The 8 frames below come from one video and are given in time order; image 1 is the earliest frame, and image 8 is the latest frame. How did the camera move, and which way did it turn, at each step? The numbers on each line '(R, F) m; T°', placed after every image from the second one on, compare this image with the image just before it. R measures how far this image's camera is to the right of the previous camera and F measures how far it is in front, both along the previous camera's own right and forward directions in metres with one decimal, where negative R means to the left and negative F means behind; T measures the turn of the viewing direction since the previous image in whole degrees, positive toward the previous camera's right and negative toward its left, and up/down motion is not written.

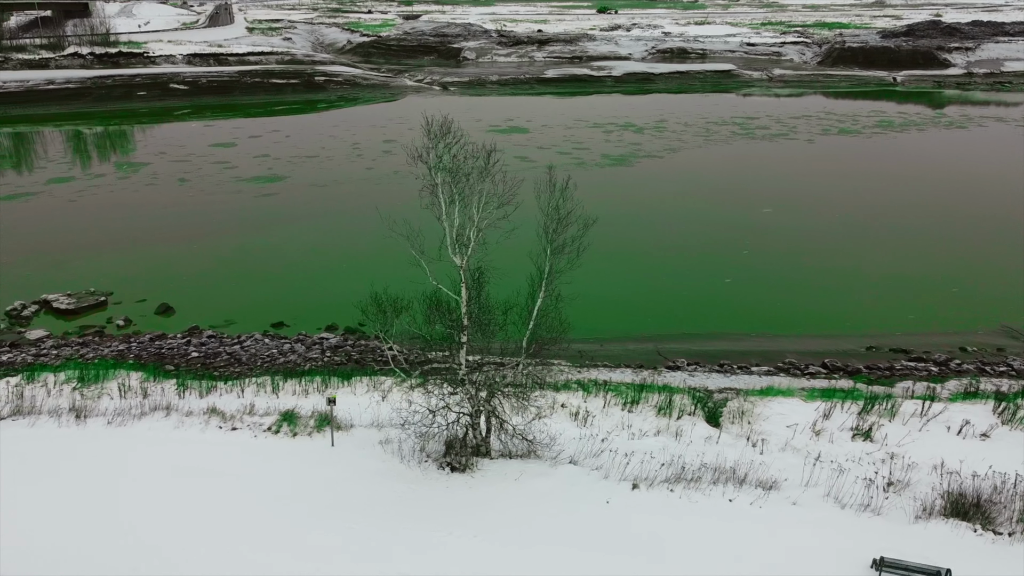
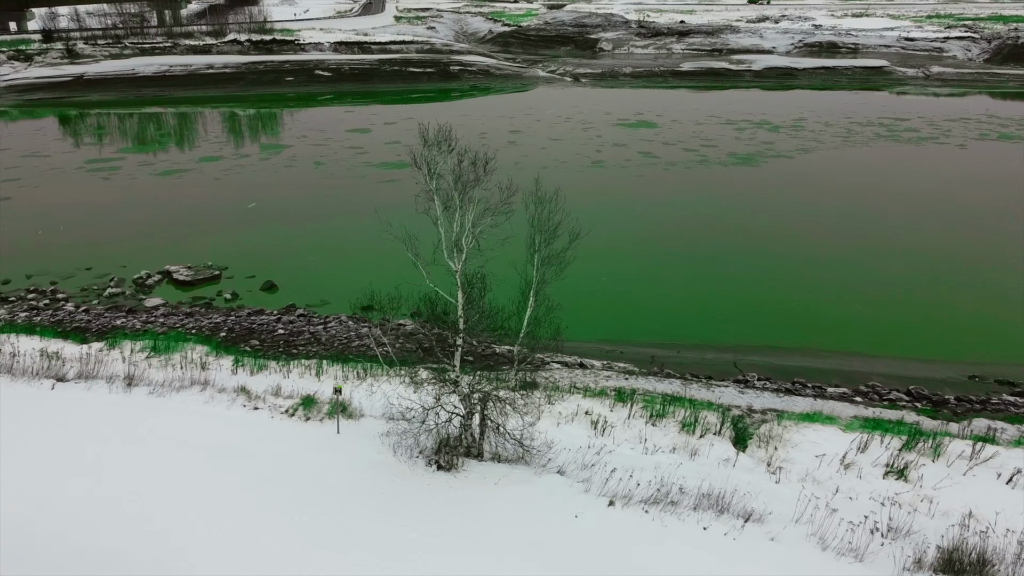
(+1.0, 0.0) m; -10°
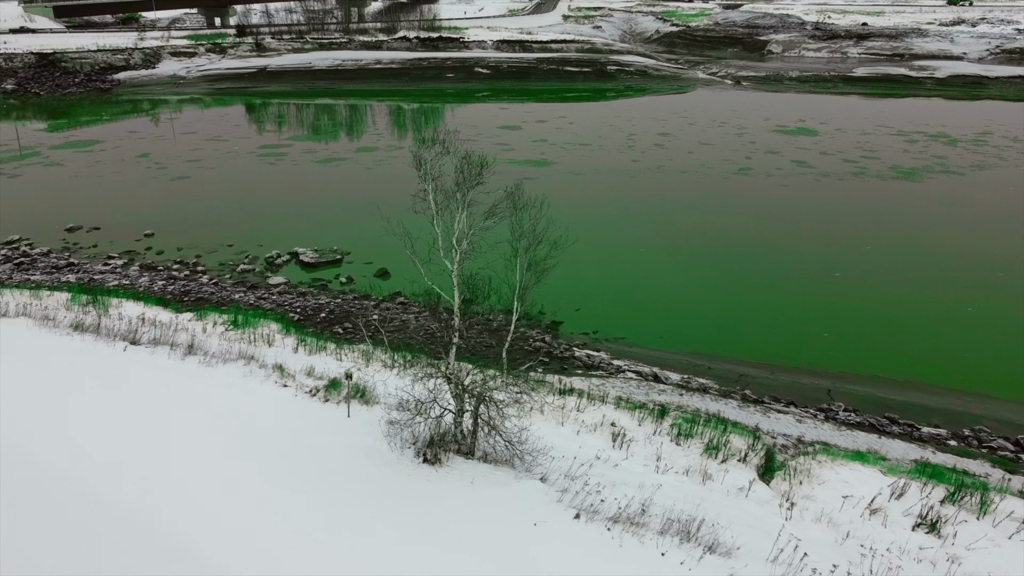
(+1.1, +0.1) m; -11°
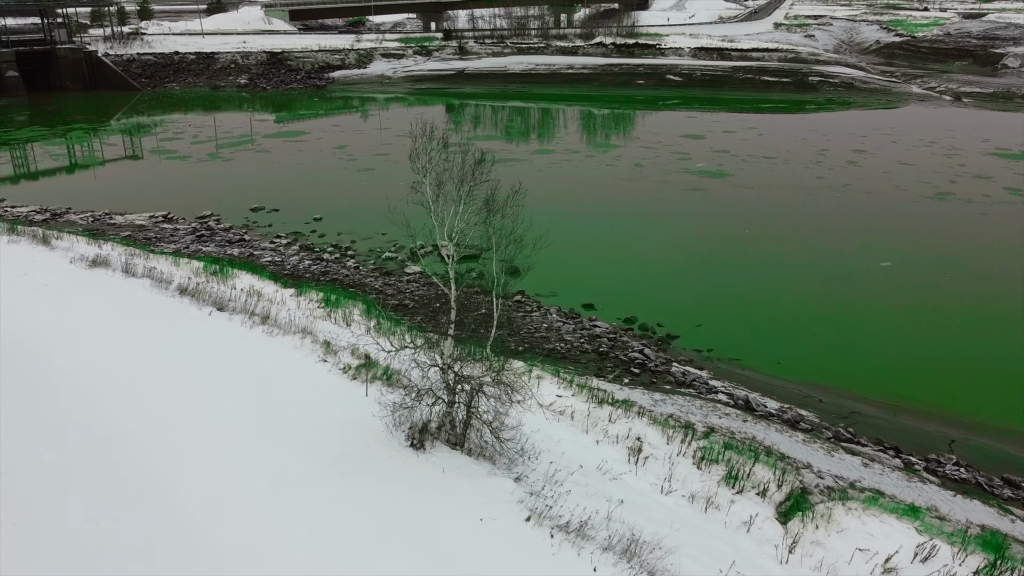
(+1.4, +0.1) m; -14°
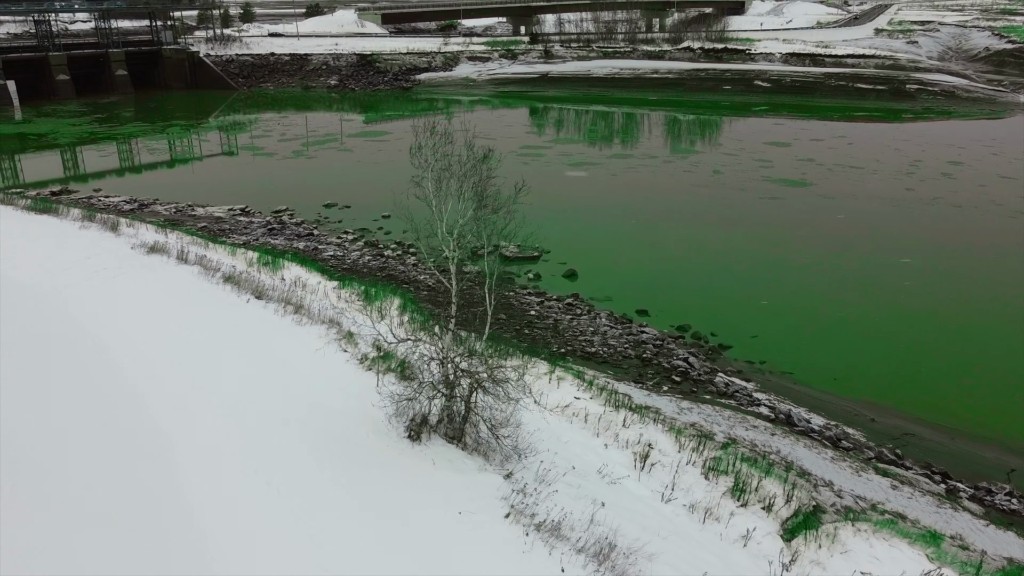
(+0.6, 0.0) m; -6°
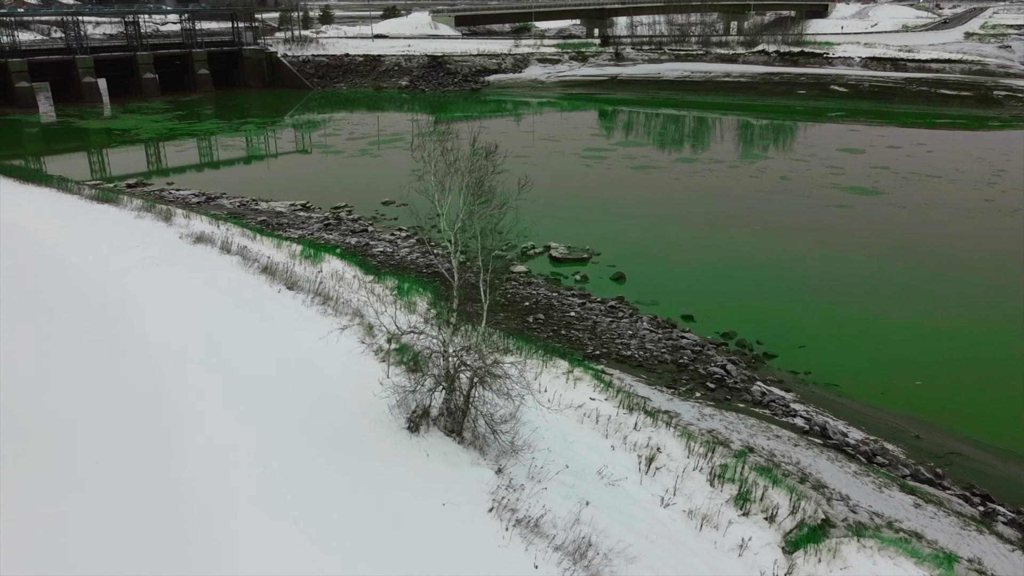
(+0.5, 0.0) m; -5°
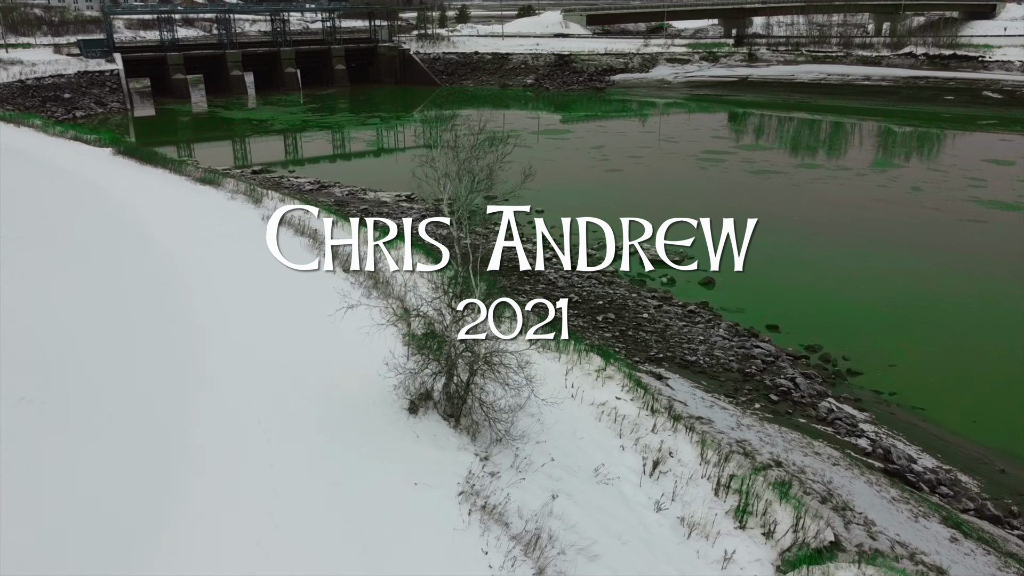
(+0.9, +0.1) m; -9°
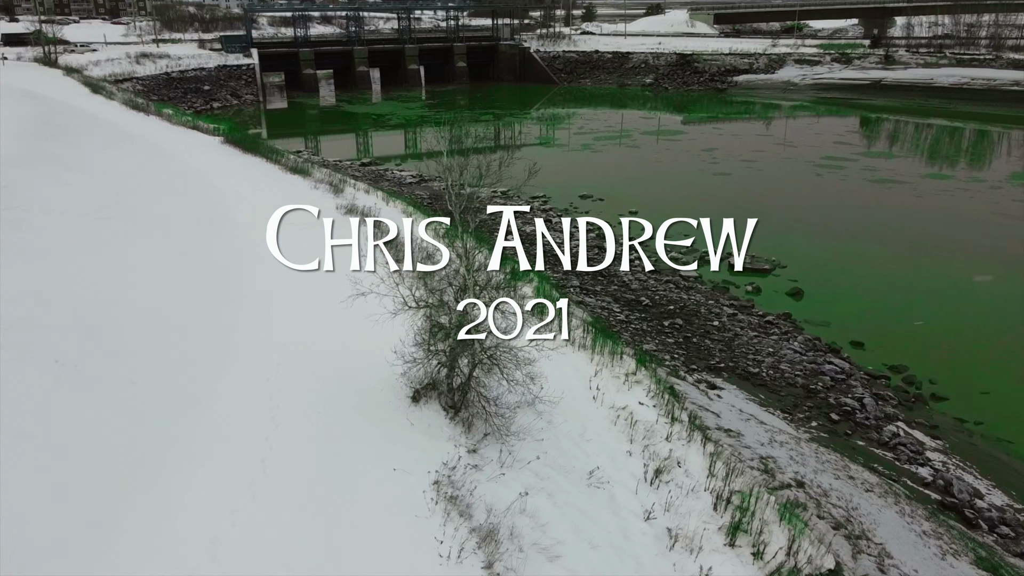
(+0.9, 0.0) m; -9°
